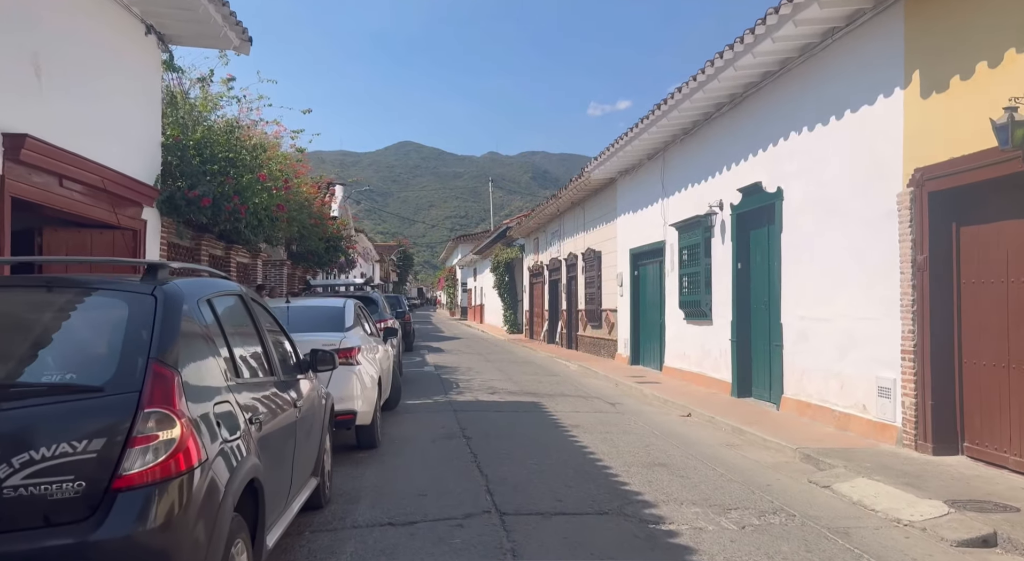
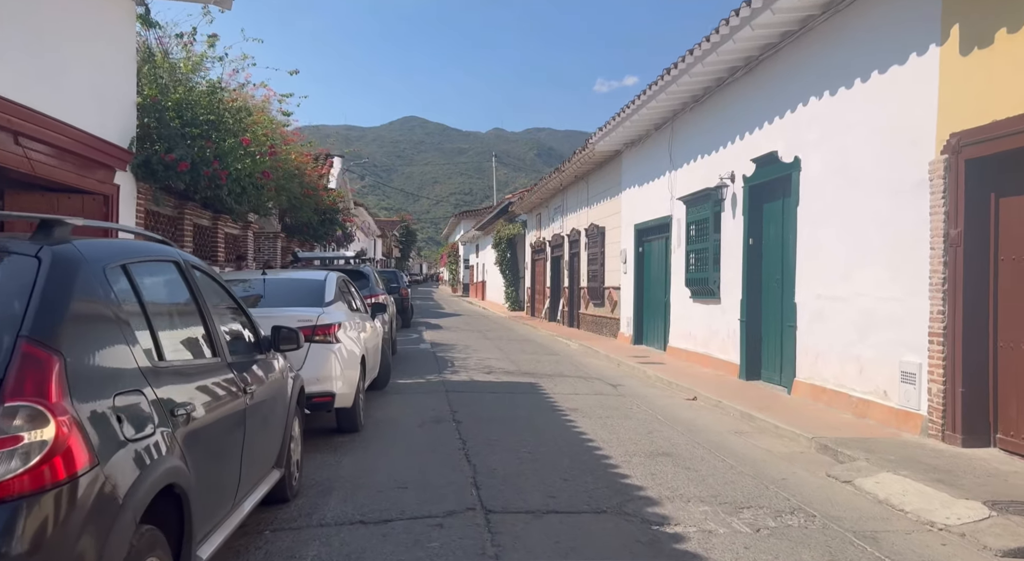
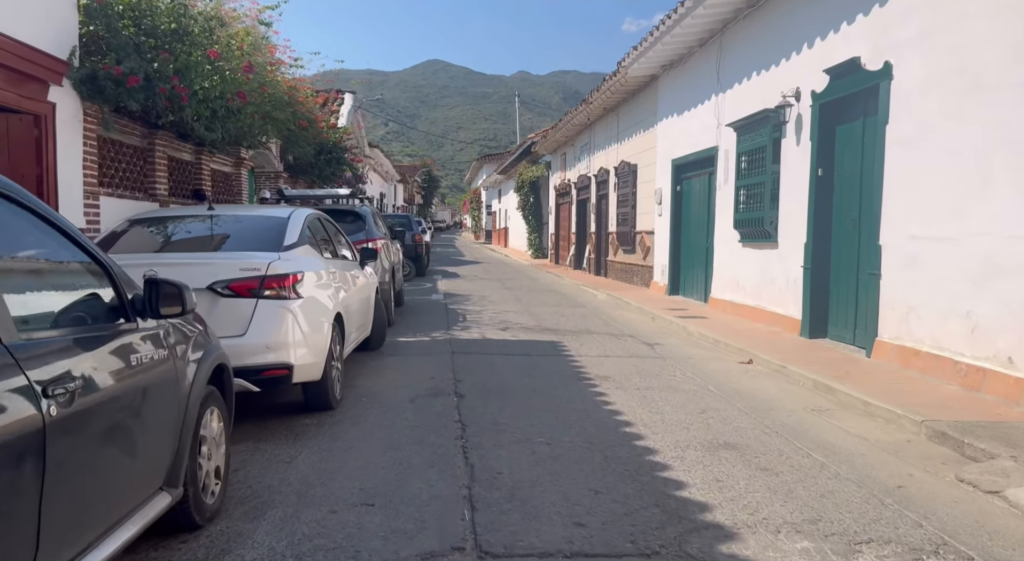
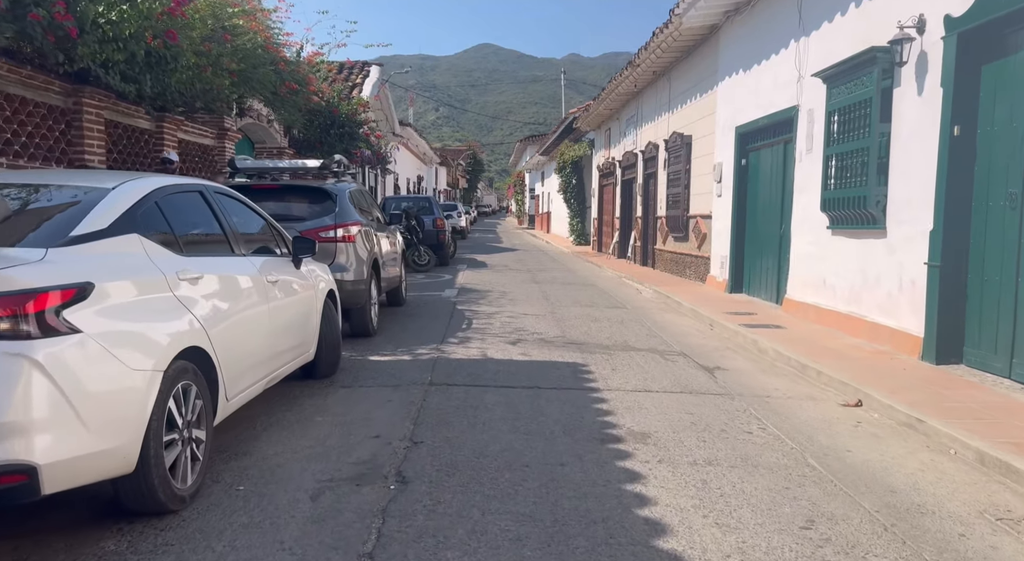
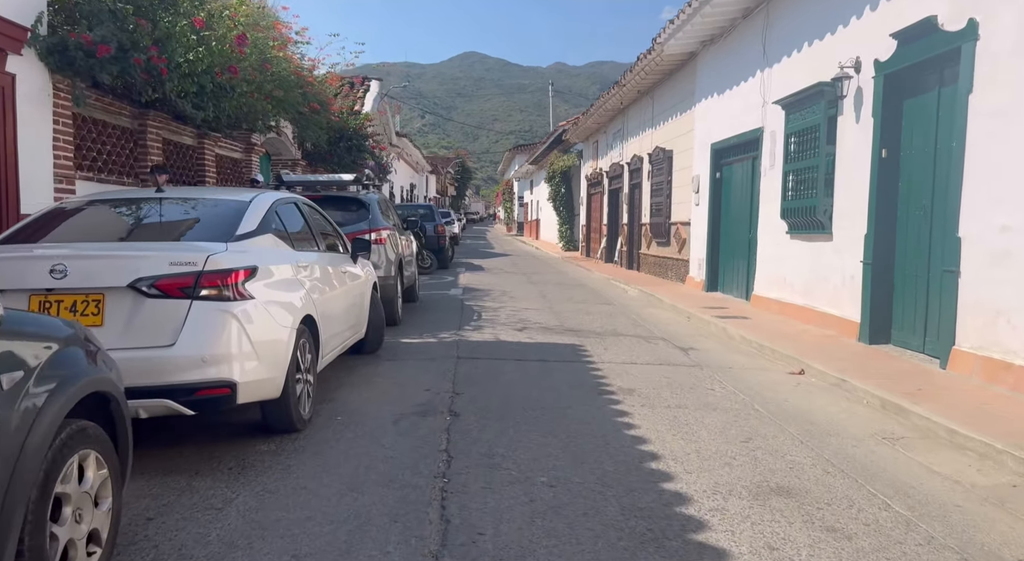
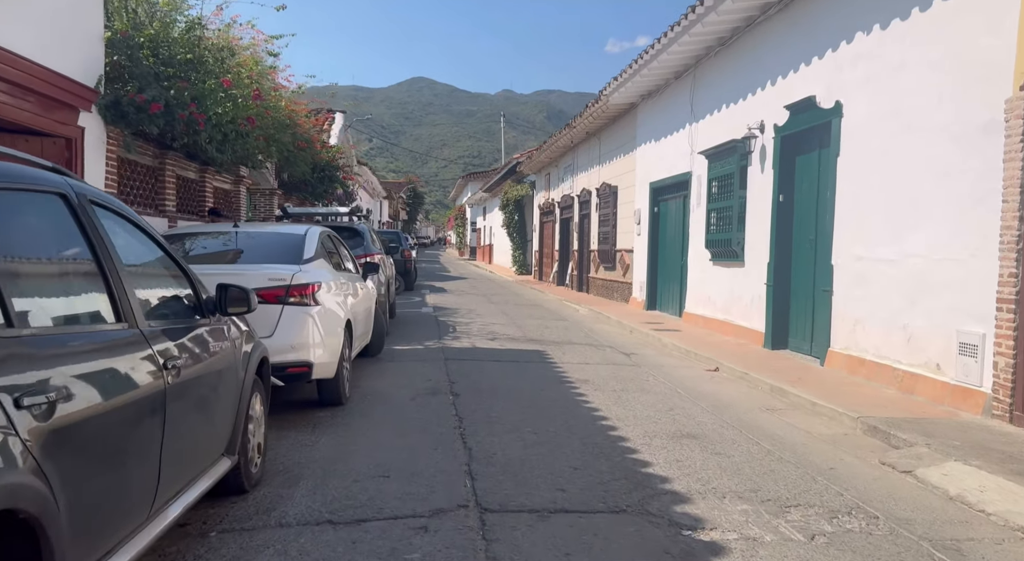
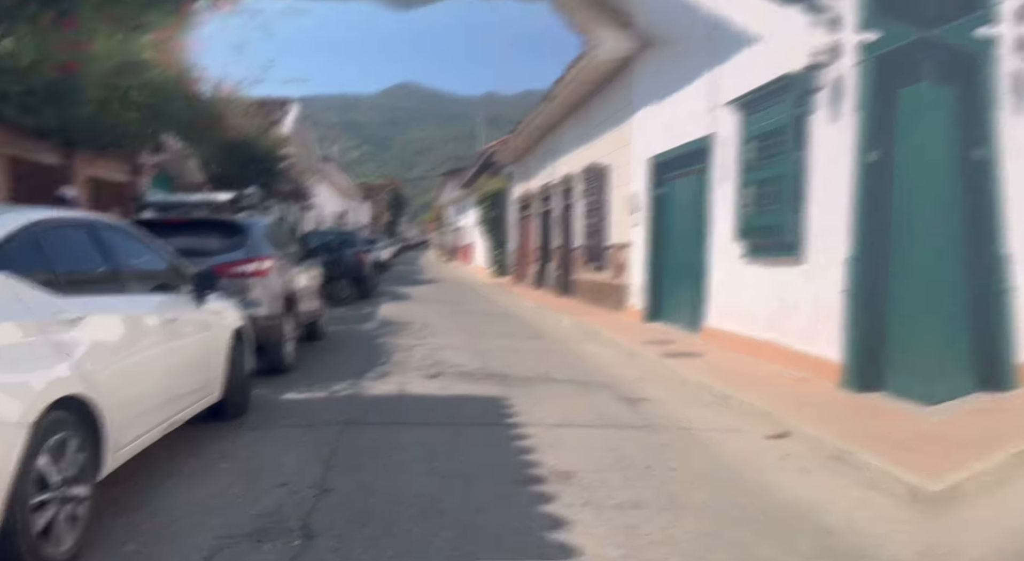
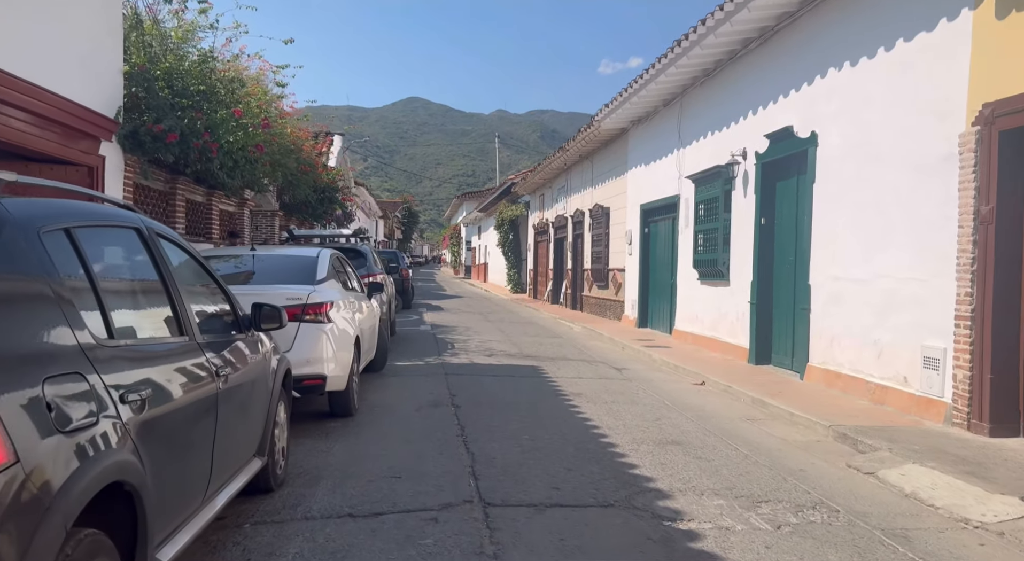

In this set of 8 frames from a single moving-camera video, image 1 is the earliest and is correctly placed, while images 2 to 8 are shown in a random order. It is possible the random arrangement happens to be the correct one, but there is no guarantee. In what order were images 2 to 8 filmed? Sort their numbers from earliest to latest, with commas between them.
2, 8, 6, 3, 5, 4, 7
